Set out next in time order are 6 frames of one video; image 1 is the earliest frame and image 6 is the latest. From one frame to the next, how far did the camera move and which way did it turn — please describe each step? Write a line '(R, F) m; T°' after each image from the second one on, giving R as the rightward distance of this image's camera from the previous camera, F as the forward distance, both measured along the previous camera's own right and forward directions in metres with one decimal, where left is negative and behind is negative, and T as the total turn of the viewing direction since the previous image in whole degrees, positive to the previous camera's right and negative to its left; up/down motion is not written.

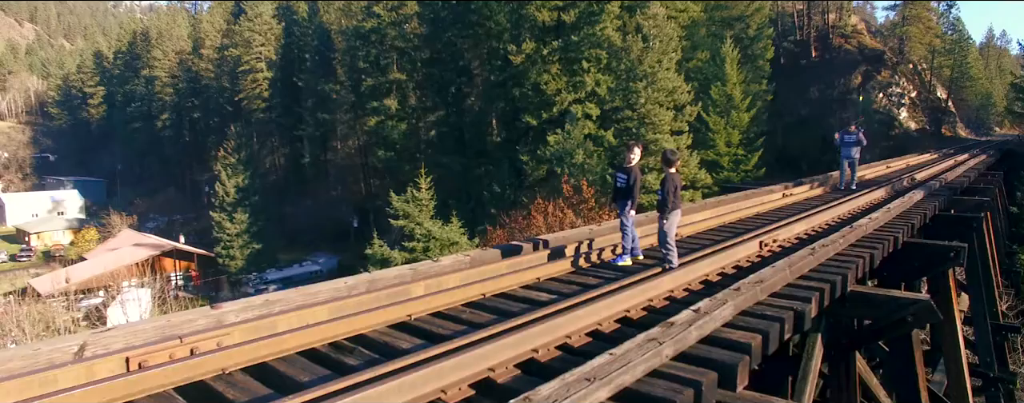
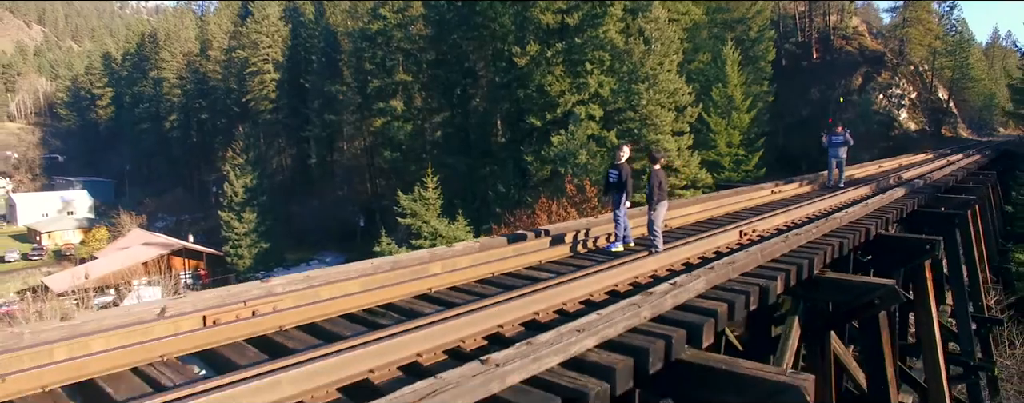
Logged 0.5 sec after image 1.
(0.0, -0.3) m; 0°
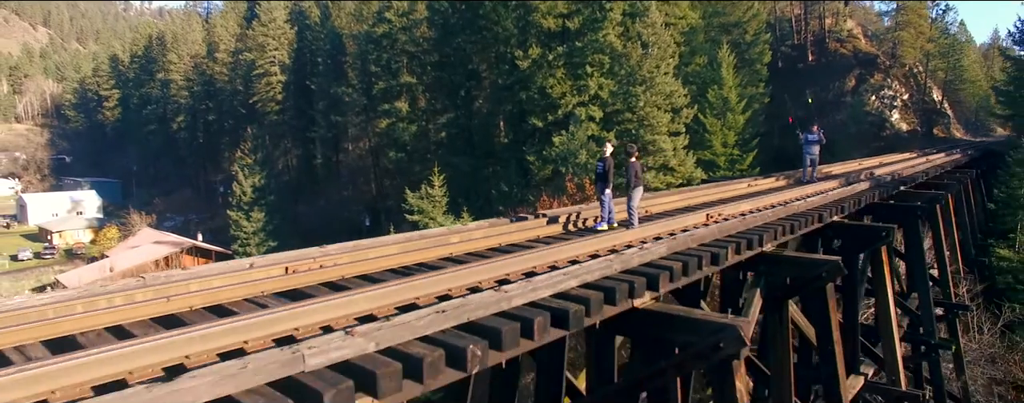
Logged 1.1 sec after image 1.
(0.0, -0.6) m; 0°
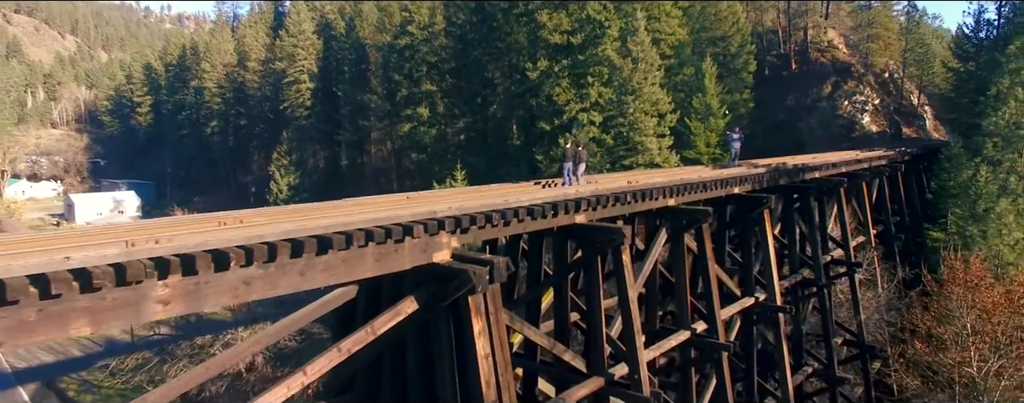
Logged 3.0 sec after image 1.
(+0.1, -2.9) m; -1°
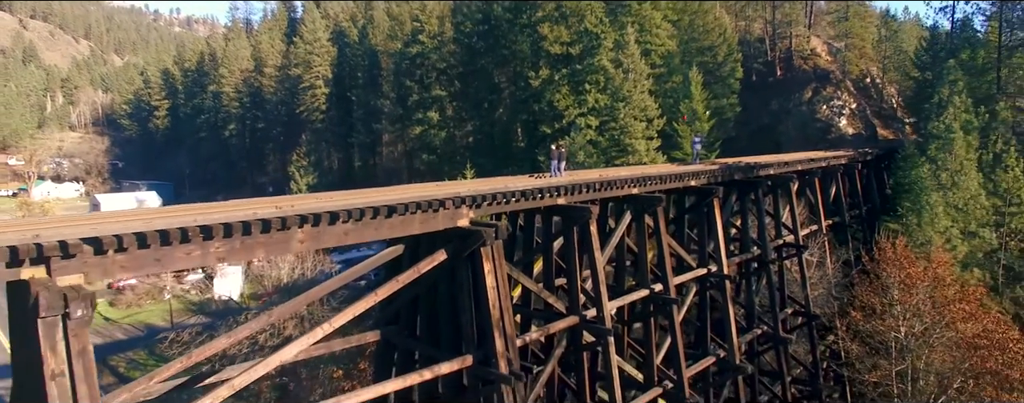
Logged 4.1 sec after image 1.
(+0.1, -2.2) m; -1°
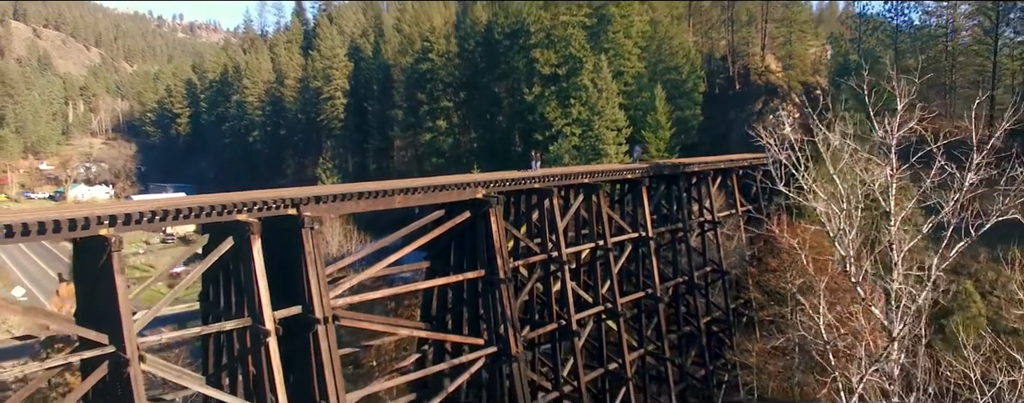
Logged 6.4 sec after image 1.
(+0.1, -5.3) m; 0°
